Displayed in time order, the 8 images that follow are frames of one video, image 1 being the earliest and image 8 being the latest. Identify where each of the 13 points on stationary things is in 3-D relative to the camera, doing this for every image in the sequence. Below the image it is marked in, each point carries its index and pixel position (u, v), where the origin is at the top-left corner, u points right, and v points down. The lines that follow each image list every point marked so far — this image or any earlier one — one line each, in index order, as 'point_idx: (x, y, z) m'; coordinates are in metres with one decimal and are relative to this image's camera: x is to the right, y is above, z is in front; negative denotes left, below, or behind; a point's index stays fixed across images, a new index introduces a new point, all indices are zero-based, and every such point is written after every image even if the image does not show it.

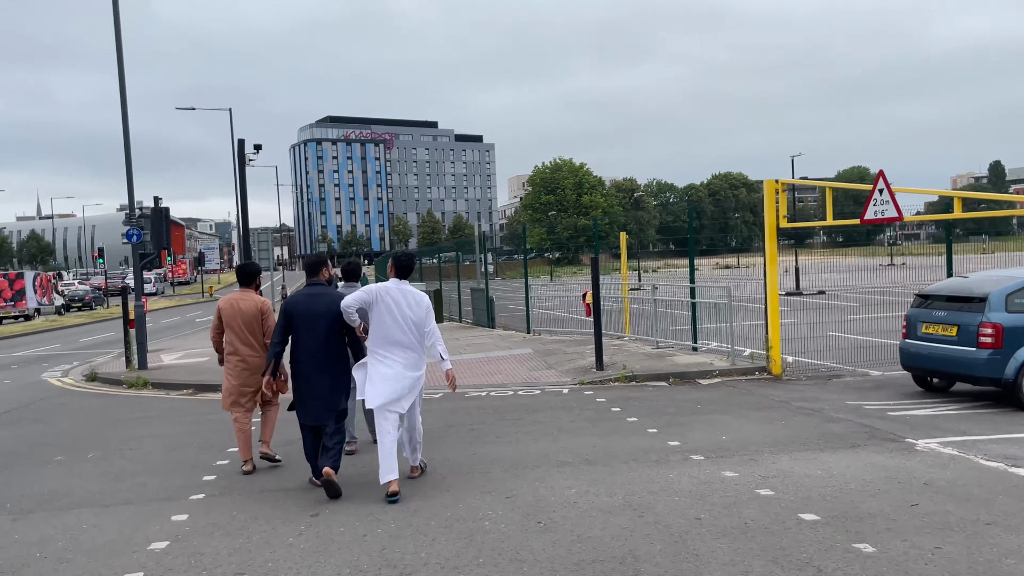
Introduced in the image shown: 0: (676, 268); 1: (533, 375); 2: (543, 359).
0: (+2.7, +0.3, +13.1) m
1: (+0.3, -1.2, +10.9) m
2: (+0.4, -1.1, +11.9) m
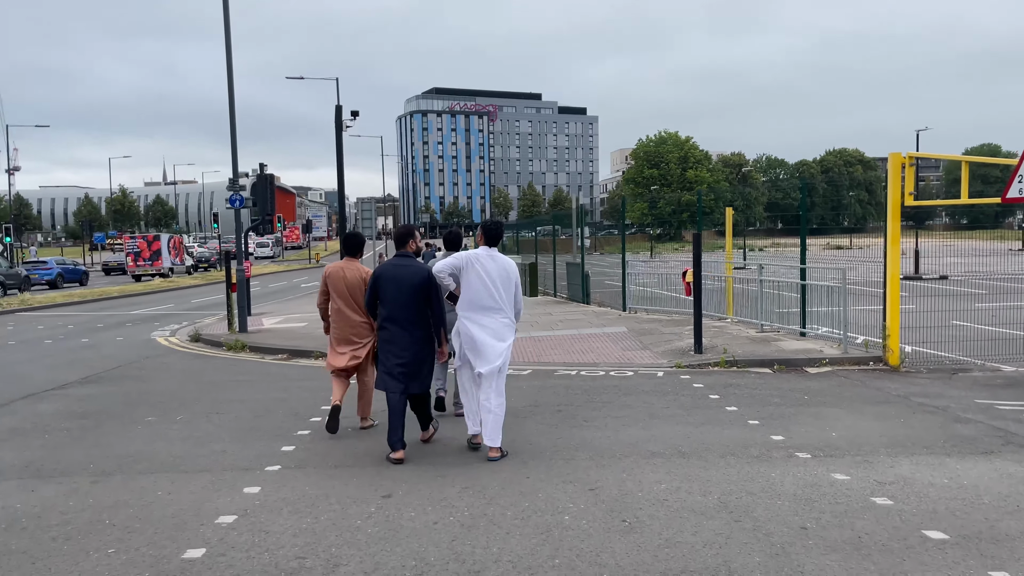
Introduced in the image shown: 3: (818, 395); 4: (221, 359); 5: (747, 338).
0: (+4.2, +0.6, +12.3) m
1: (+1.5, -0.9, +10.4) m
2: (+1.8, -0.7, +11.4) m
3: (+3.0, -1.1, +7.9) m
4: (-4.2, -1.0, +11.6) m
5: (+3.2, -0.7, +11.0) m
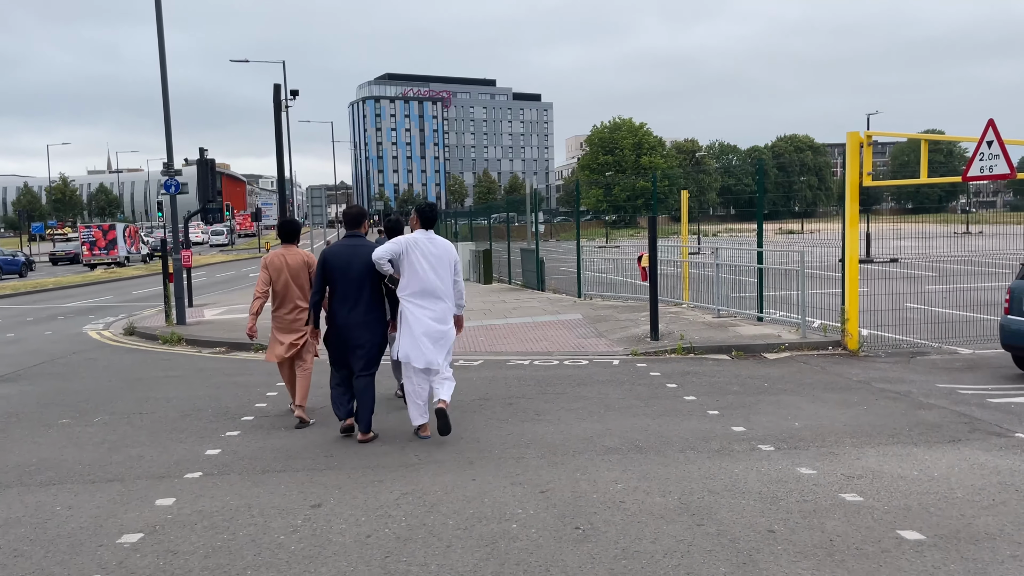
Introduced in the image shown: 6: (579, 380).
0: (+3.5, +0.8, +12.0) m
1: (+0.9, -0.7, +10.1) m
2: (+1.1, -0.5, +11.1) m
3: (+2.5, -0.9, +7.6) m
4: (-4.9, -0.9, +11.0) m
5: (+2.5, -0.5, +10.7) m
6: (+0.7, -0.9, +7.9) m
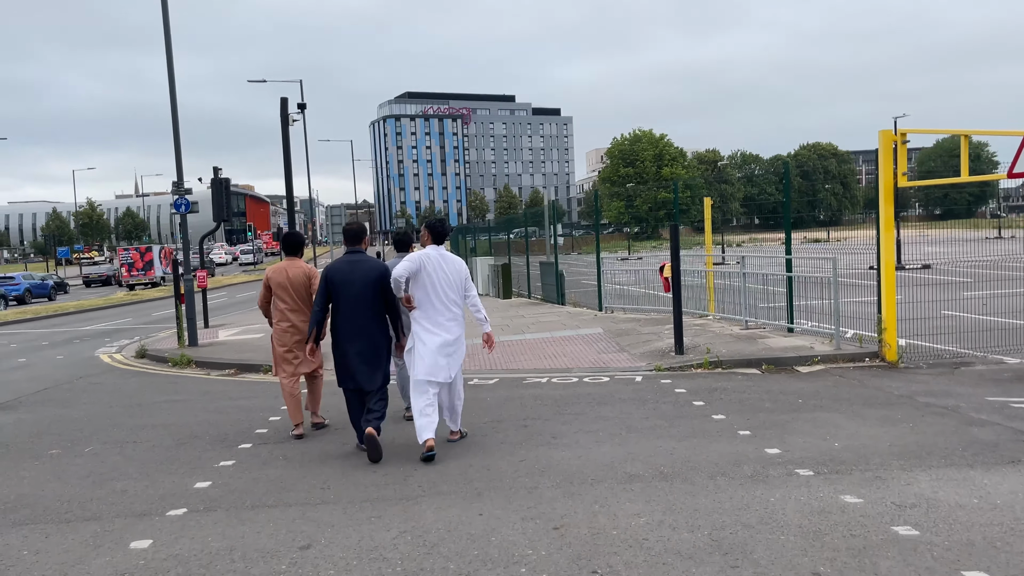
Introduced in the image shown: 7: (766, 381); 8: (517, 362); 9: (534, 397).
0: (+3.7, +0.7, +11.5) m
1: (+1.1, -0.8, +9.6) m
2: (+1.3, -0.7, +10.6) m
3: (+2.7, -1.0, +7.1) m
4: (-4.6, -1.2, +10.7) m
5: (+2.8, -0.6, +10.2) m
6: (+0.8, -1.0, +7.4) m
7: (+2.5, -0.9, +8.0) m
8: (+0.1, -0.9, +9.7) m
9: (+0.2, -1.0, +7.6) m
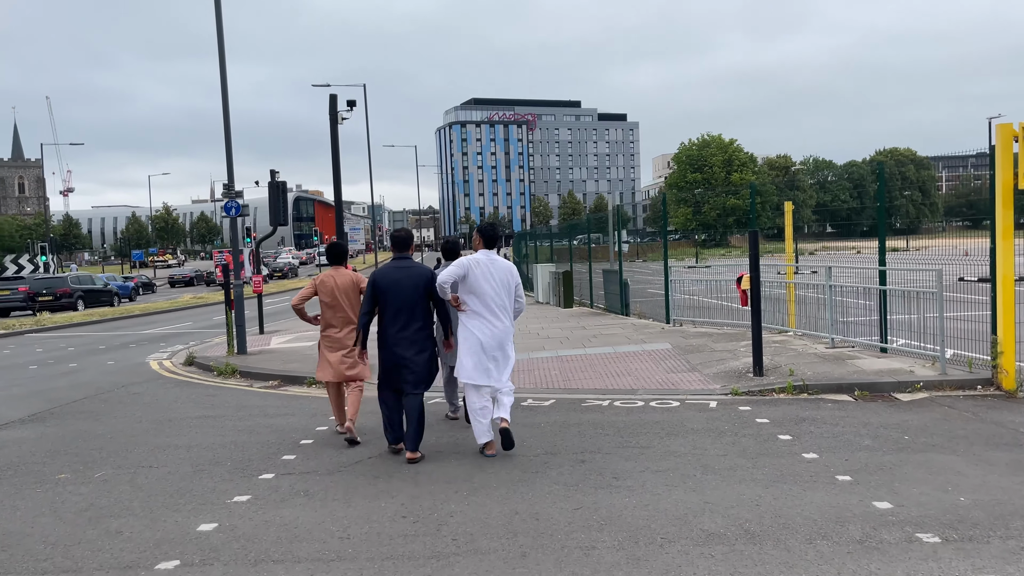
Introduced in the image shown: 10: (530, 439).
0: (+4.5, +0.5, +10.4) m
1: (+1.7, -1.0, +8.7) m
2: (+2.1, -0.8, +9.7) m
3: (+3.1, -1.1, +6.1) m
4: (-3.9, -1.3, +10.2) m
5: (+3.4, -0.8, +9.1) m
6: (+1.3, -1.1, +6.5) m
7: (+3.0, -1.1, +6.9) m
8: (+0.7, -1.0, +8.9) m
9: (+0.7, -1.1, +6.8) m
10: (+0.1, -1.2, +6.3) m
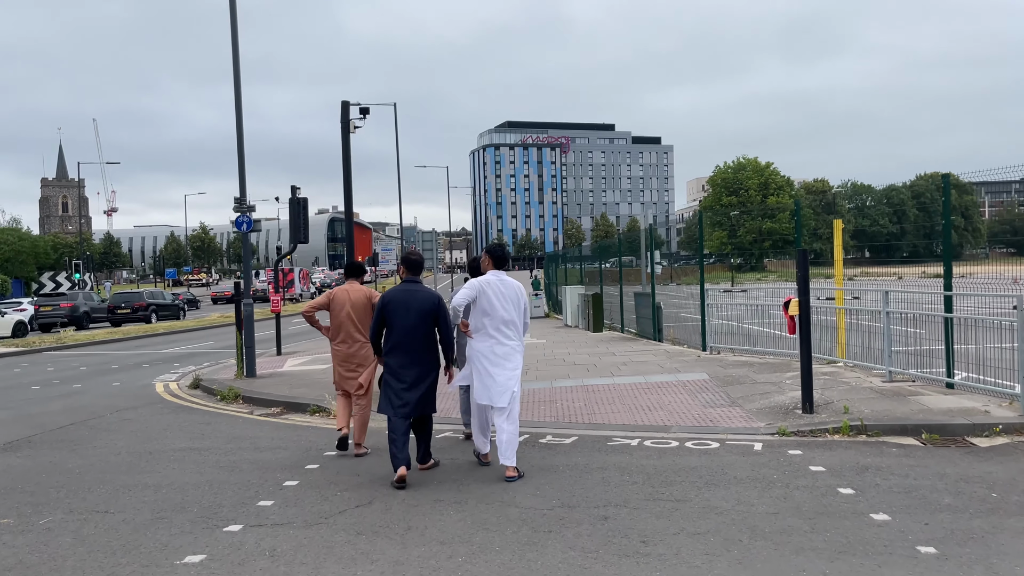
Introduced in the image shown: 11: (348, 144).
0: (+4.8, +0.2, +9.4) m
1: (+1.9, -1.2, +7.8) m
2: (+2.3, -1.1, +8.8) m
3: (+3.2, -1.3, +5.1) m
4: (-3.7, -1.5, +9.5) m
5: (+3.6, -1.0, +8.2) m
6: (+1.4, -1.3, +5.6) m
7: (+3.1, -1.3, +6.0) m
8: (+0.9, -1.2, +8.0) m
9: (+0.8, -1.3, +5.9) m
10: (+0.2, -1.3, +5.4) m
11: (-1.9, +1.7, +9.5) m
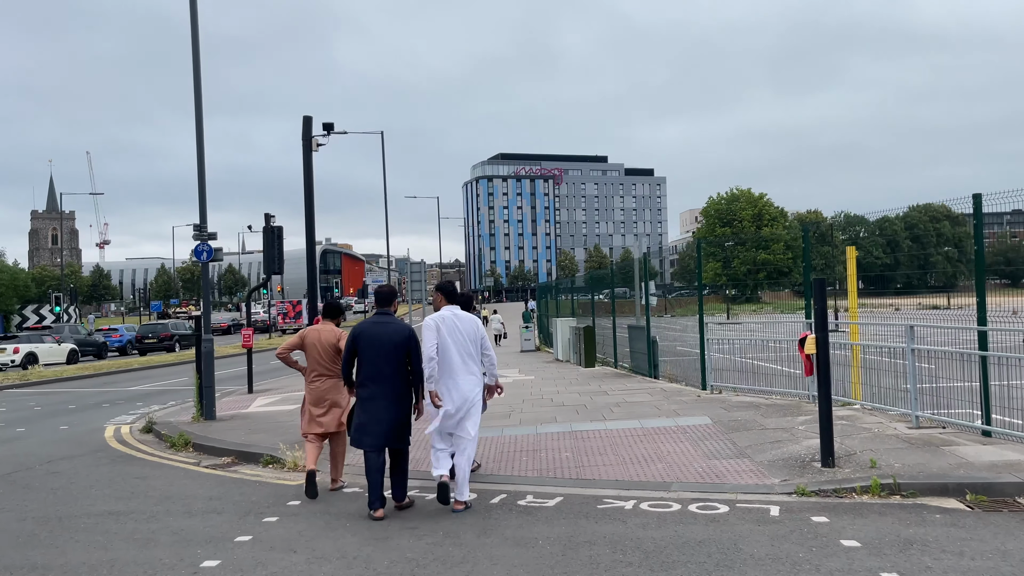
0: (+4.5, -0.2, +8.5) m
1: (+1.7, -1.5, +6.8) m
2: (+2.1, -1.4, +7.8) m
3: (+3.0, -1.5, +4.1) m
4: (-3.9, -1.9, +8.4) m
5: (+3.4, -1.3, +7.2) m
6: (+1.2, -1.5, +4.6) m
7: (+2.9, -1.5, +5.0) m
8: (+0.7, -1.6, +7.0) m
9: (+0.6, -1.5, +4.9) m
10: (0.0, -1.5, +4.4) m
11: (-2.1, +1.3, +8.6) m
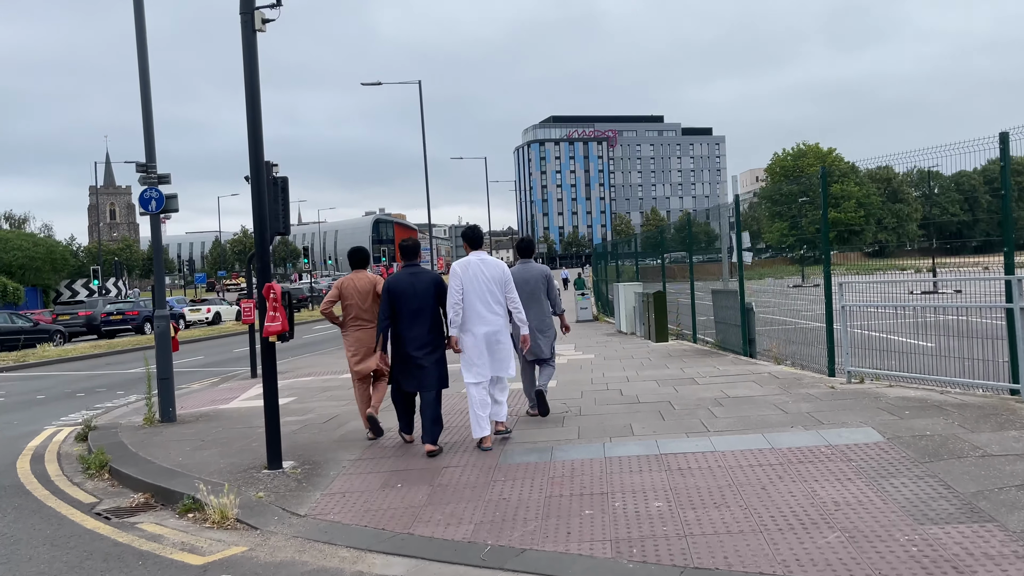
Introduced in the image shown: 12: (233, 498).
0: (+4.9, +0.3, +5.1) m
1: (+2.0, -1.2, +3.7) m
2: (+2.4, -1.1, +4.6) m
3: (+3.1, -1.2, +0.9) m
4: (-3.5, -1.5, +5.7) m
5: (+3.7, -1.0, +3.9) m
6: (+1.3, -1.3, +1.5) m
7: (+3.1, -1.2, +1.8) m
8: (+1.0, -1.2, +3.9) m
9: (+0.7, -1.3, +1.9) m
10: (+0.1, -1.3, +1.4) m
11: (-1.8, +1.7, +5.6) m
12: (-1.7, -1.3, +5.0) m
